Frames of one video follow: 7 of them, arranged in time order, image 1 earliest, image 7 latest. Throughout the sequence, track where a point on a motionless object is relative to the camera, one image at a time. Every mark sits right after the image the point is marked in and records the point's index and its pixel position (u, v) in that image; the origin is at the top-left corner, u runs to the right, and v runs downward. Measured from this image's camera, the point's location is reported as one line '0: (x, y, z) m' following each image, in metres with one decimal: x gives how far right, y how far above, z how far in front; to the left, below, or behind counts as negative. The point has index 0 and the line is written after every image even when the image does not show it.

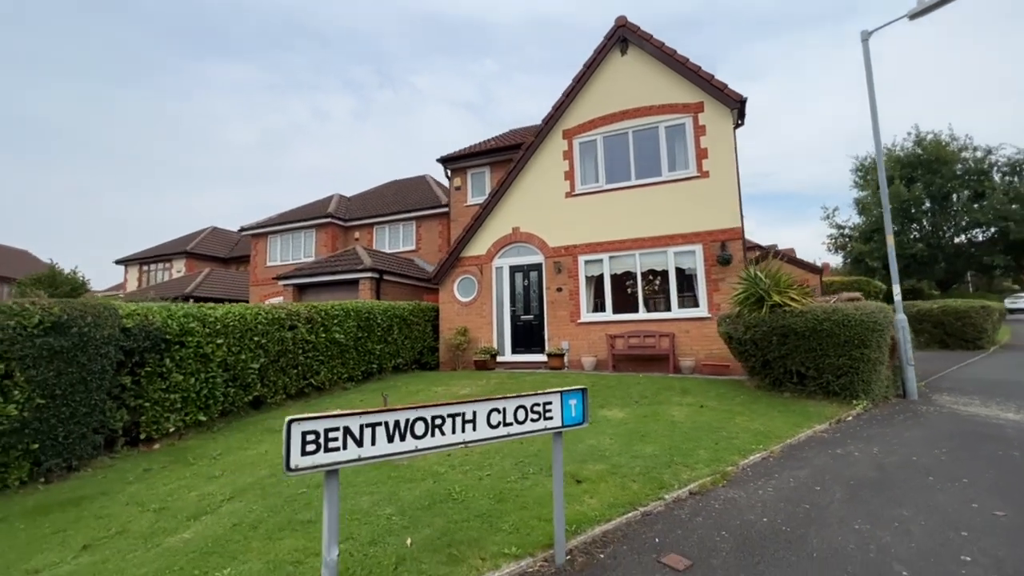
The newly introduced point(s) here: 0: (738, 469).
0: (+2.7, -2.2, +5.7) m
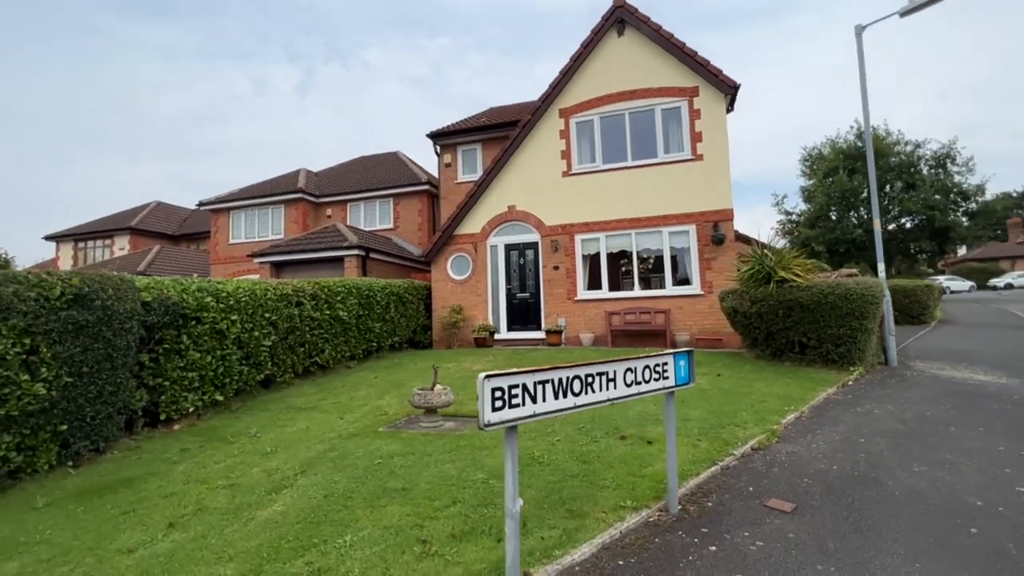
0: (+3.5, -1.8, +6.1) m
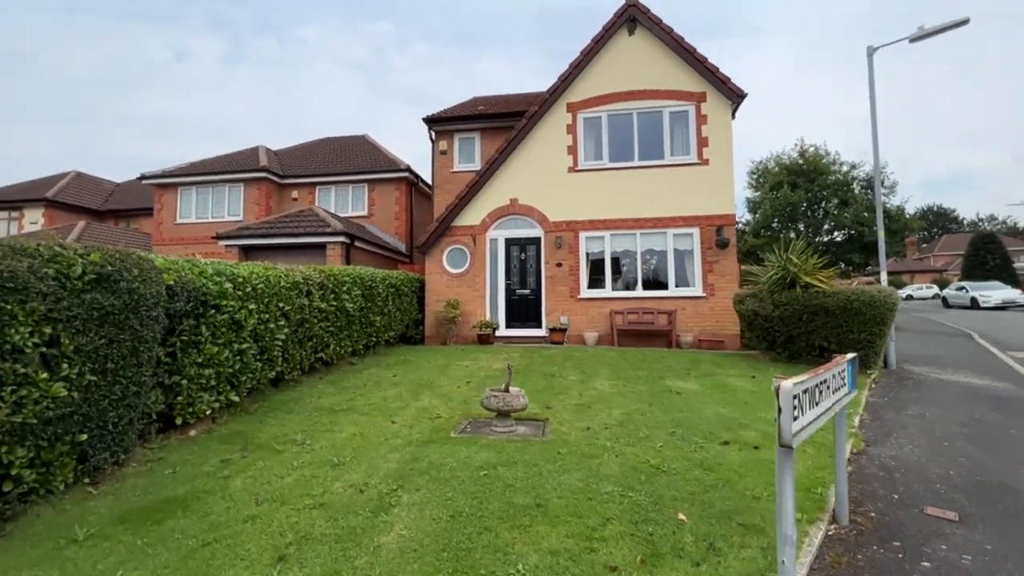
0: (+4.6, -1.9, +6.2) m
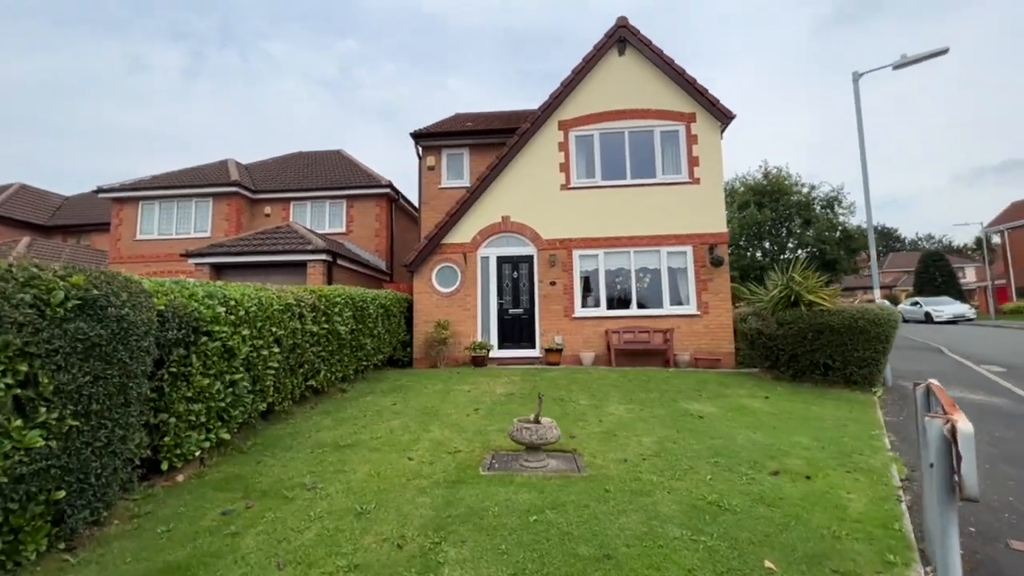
0: (+5.0, -2.2, +6.1) m
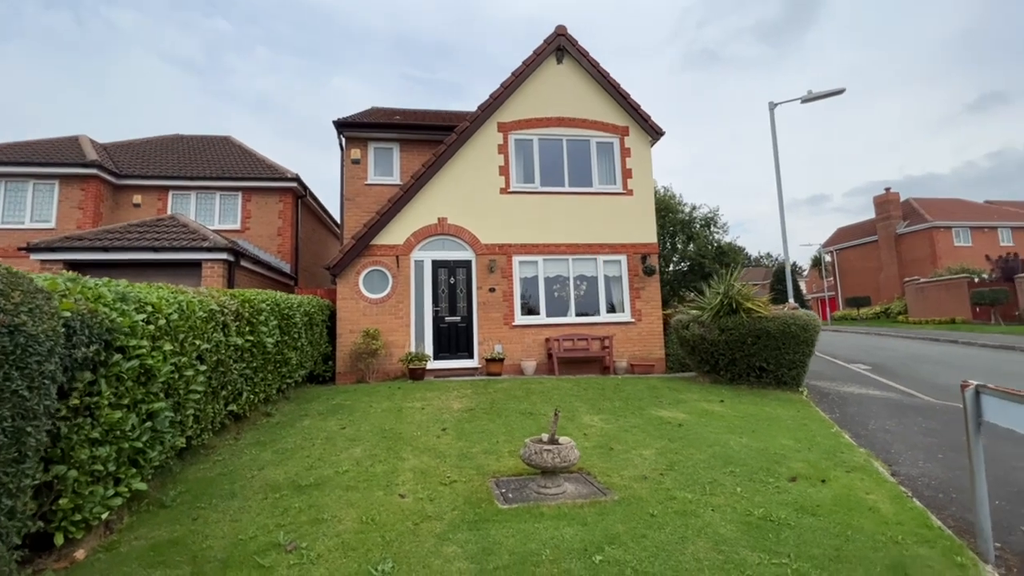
0: (+4.9, -2.3, +6.5) m
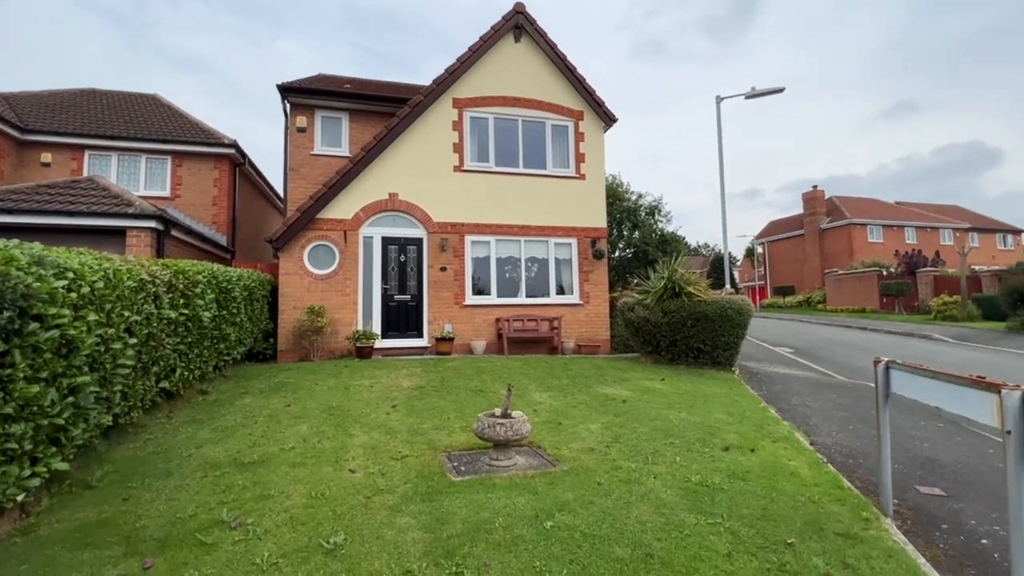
0: (+4.2, -2.1, +7.2) m
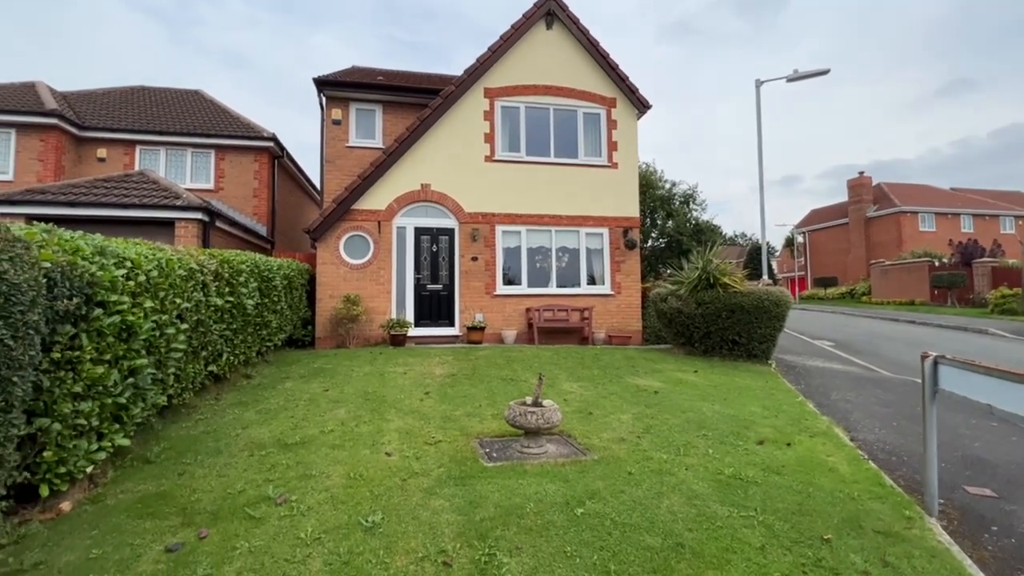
0: (+4.7, -1.9, +7.0) m
